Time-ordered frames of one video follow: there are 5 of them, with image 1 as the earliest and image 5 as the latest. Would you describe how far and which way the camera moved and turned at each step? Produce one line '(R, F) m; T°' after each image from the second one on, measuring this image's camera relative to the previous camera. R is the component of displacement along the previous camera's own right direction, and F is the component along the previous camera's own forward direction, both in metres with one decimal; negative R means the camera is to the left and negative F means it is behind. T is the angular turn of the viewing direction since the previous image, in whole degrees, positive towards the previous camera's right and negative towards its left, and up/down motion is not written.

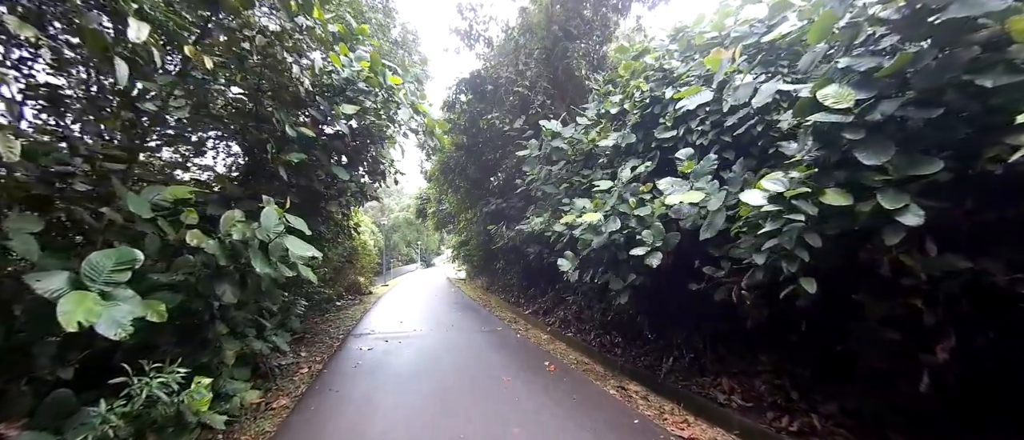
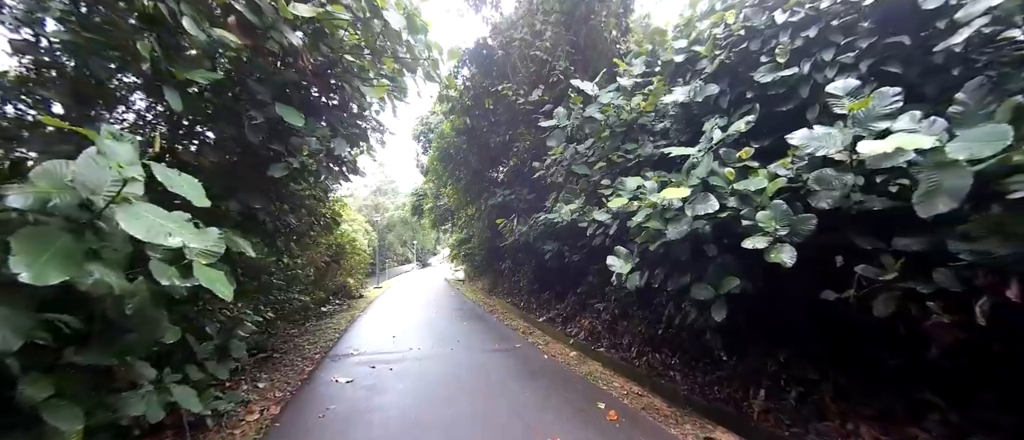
(-0.3, +1.1) m; +1°
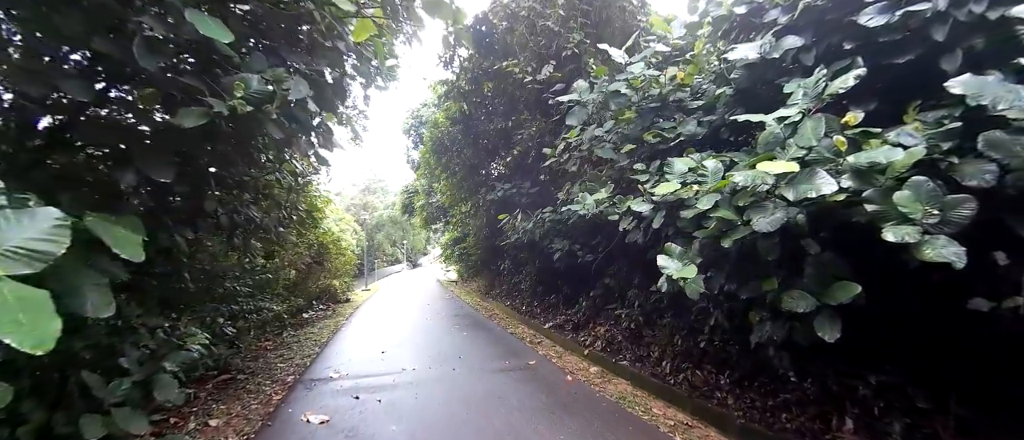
(-0.2, +0.7) m; +2°
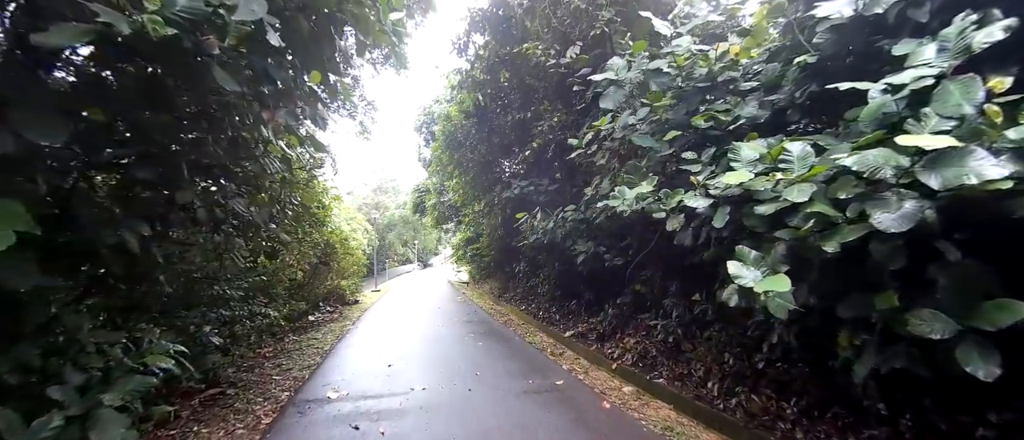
(-0.1, +0.4) m; -2°
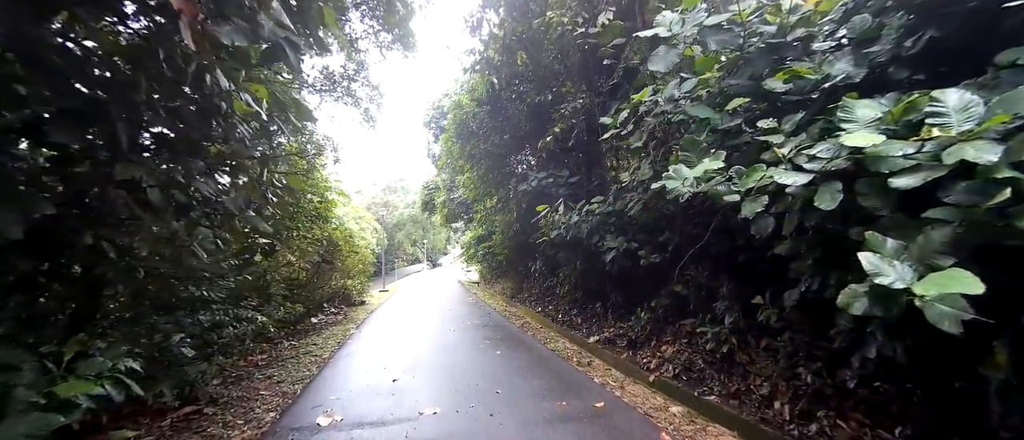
(-0.1, +0.5) m; -1°
